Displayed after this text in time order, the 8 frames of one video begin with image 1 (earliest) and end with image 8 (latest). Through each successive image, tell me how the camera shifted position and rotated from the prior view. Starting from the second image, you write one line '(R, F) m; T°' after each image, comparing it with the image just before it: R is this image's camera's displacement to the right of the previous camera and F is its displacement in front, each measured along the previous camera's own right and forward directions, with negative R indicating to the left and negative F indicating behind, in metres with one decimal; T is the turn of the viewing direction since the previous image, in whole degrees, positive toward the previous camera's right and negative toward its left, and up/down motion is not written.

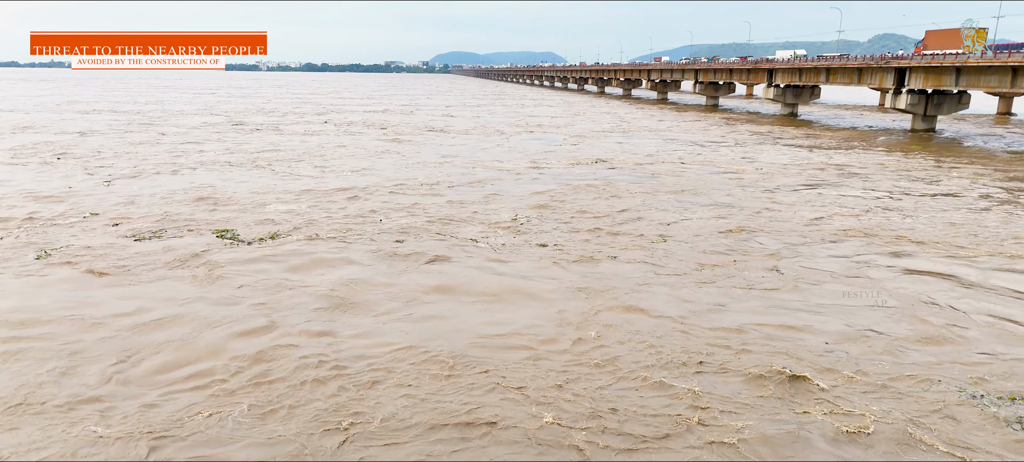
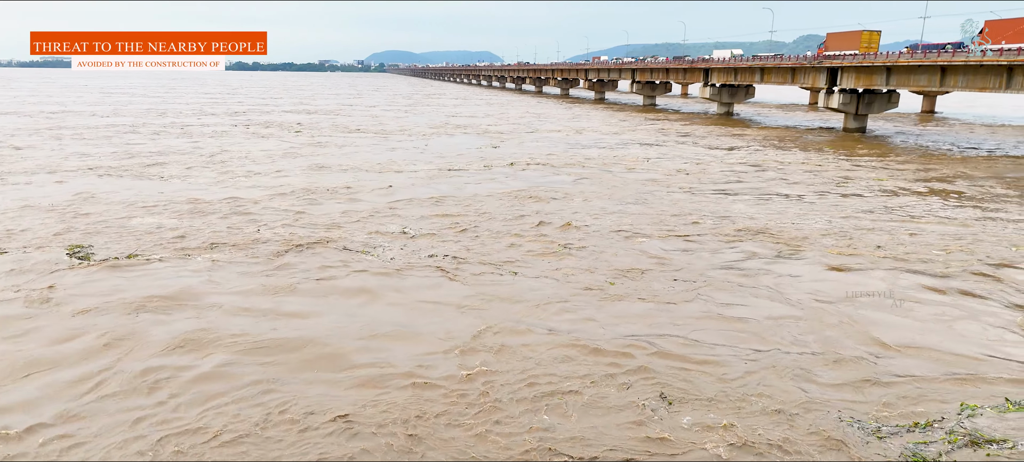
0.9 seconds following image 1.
(+0.6, +0.7) m; +4°
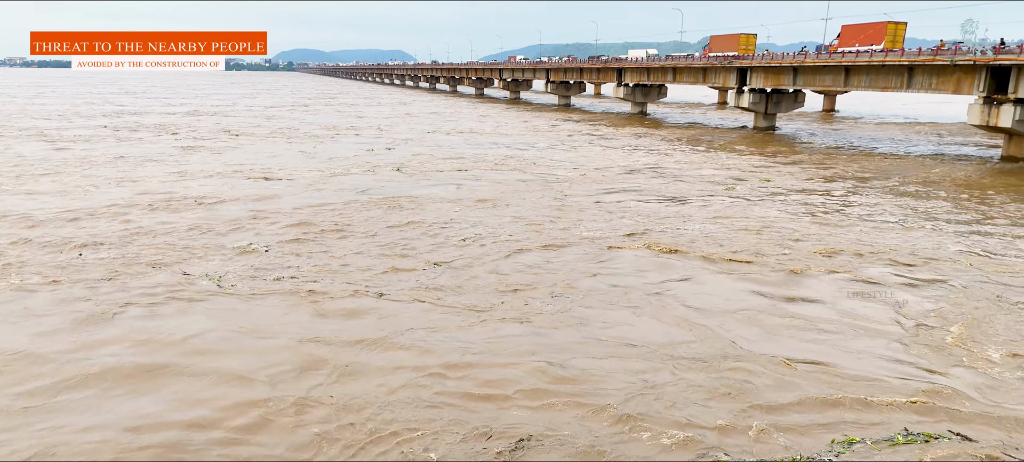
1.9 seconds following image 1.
(+0.6, +0.8) m; +5°
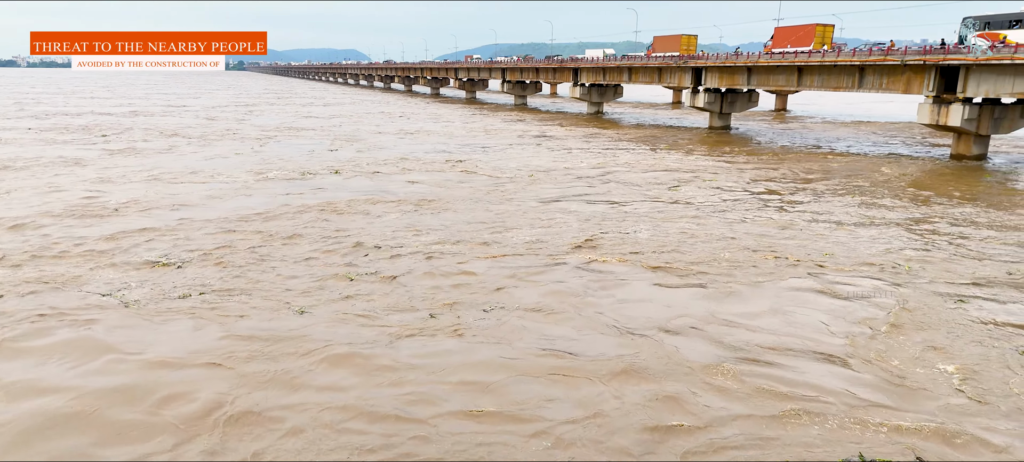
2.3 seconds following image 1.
(-3.1, +1.1) m; +6°
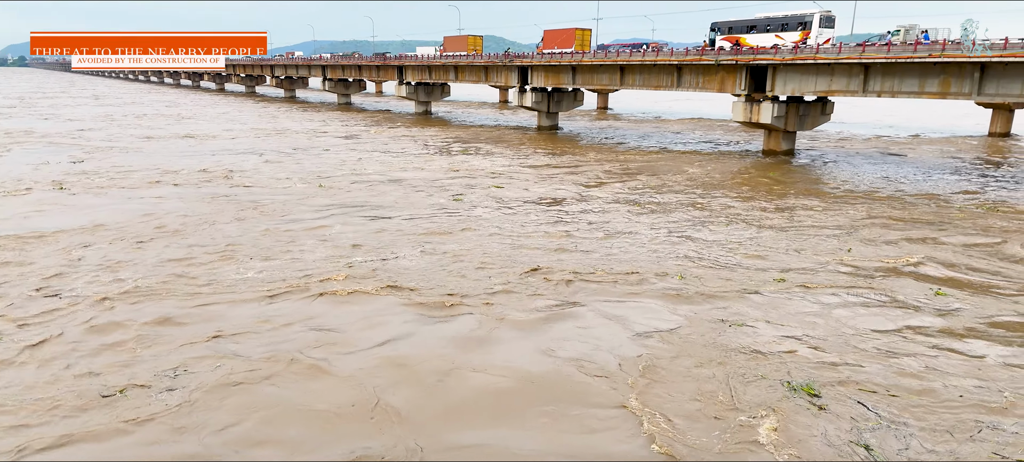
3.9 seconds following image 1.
(+1.6, +1.4) m; +10°
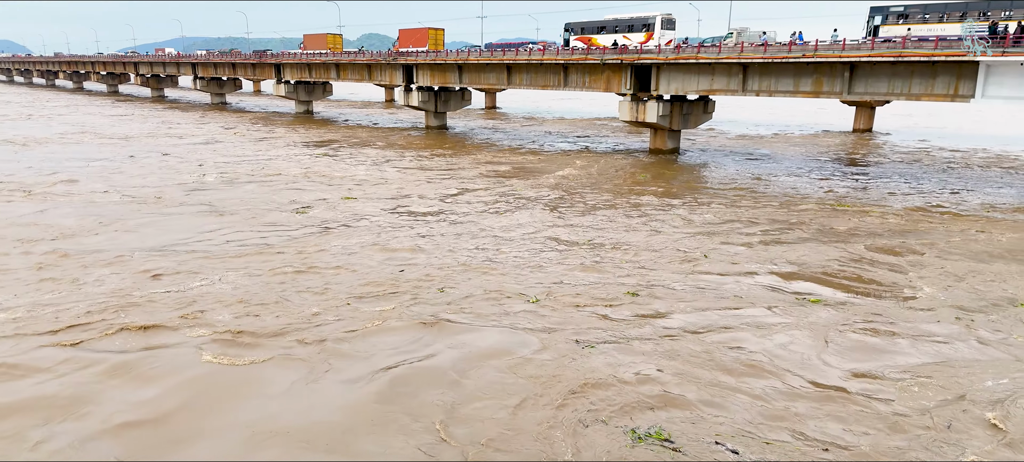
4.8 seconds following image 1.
(+0.8, +0.9) m; +7°
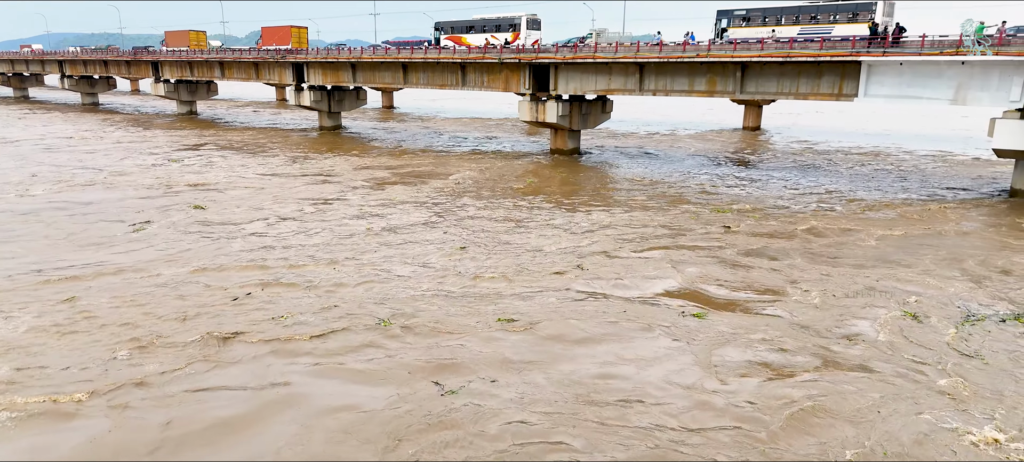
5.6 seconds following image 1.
(+0.5, +0.8) m; +6°
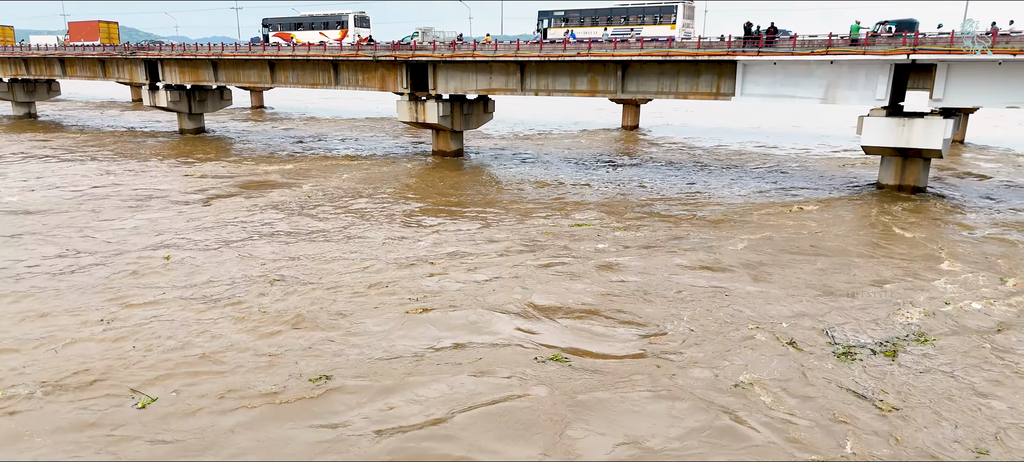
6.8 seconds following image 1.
(+0.5, +1.4) m; +8°
